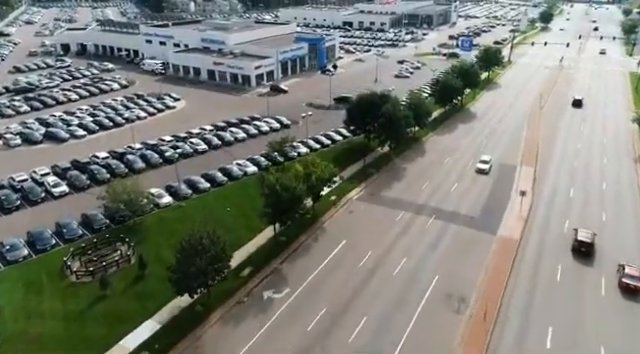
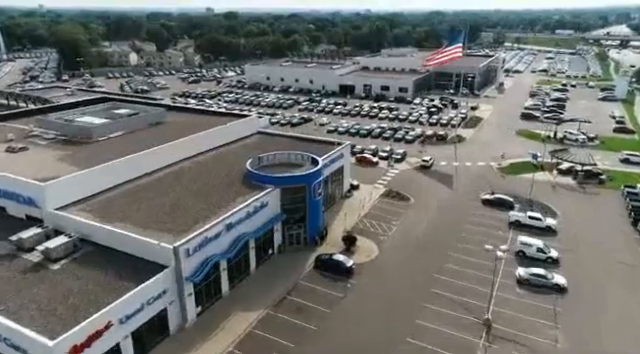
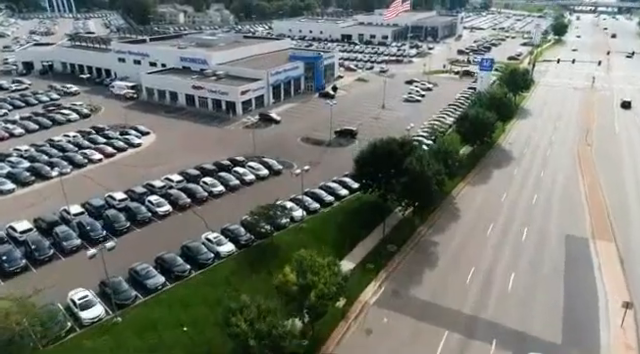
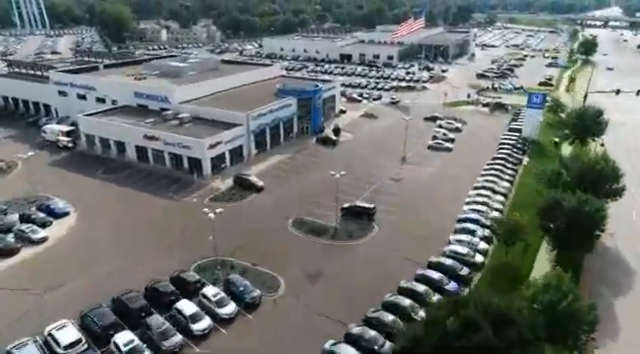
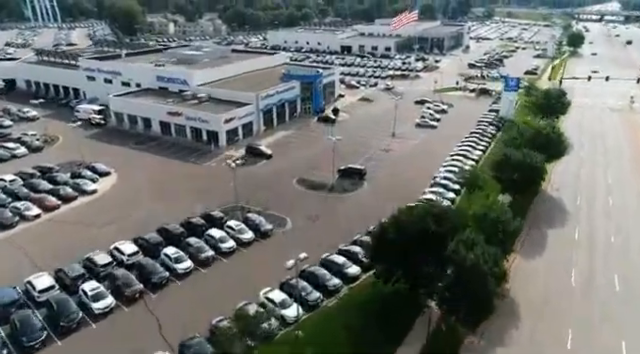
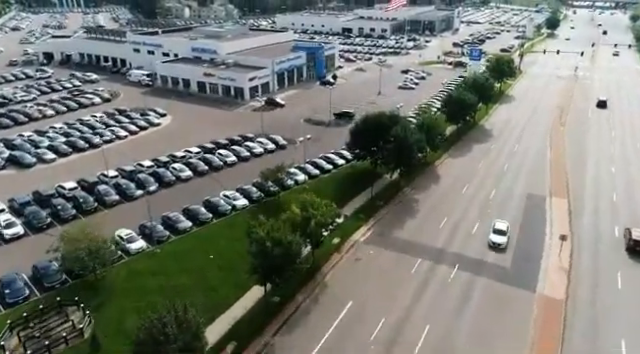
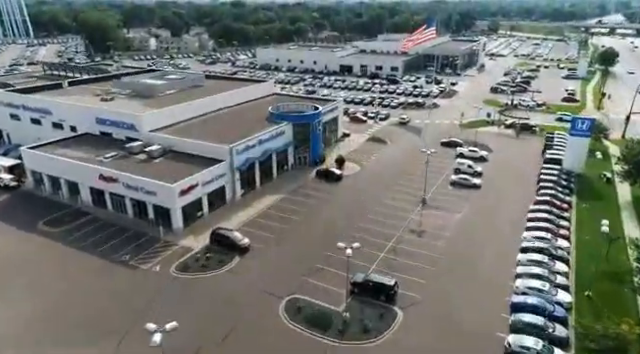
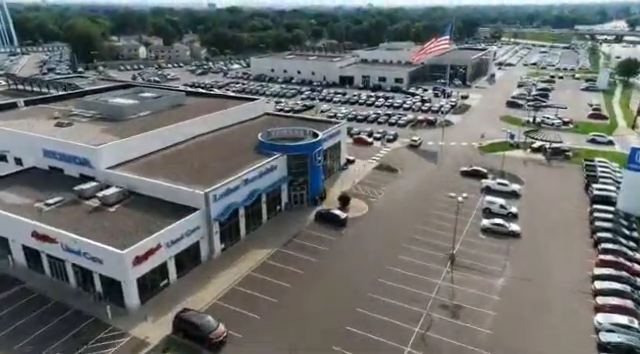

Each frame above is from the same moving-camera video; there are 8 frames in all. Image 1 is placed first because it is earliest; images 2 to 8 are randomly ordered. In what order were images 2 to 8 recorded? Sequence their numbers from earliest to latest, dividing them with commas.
6, 3, 5, 4, 7, 8, 2
